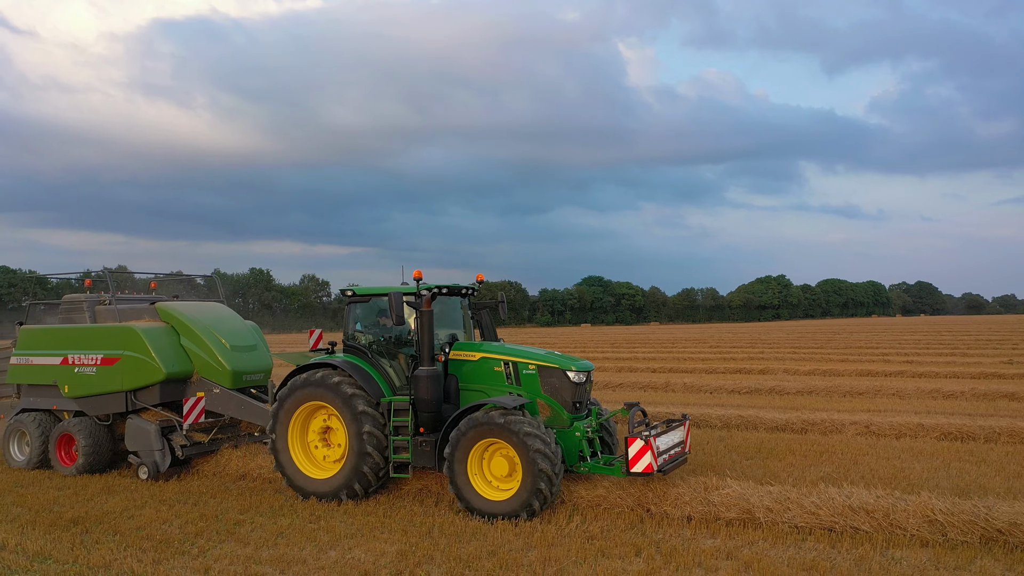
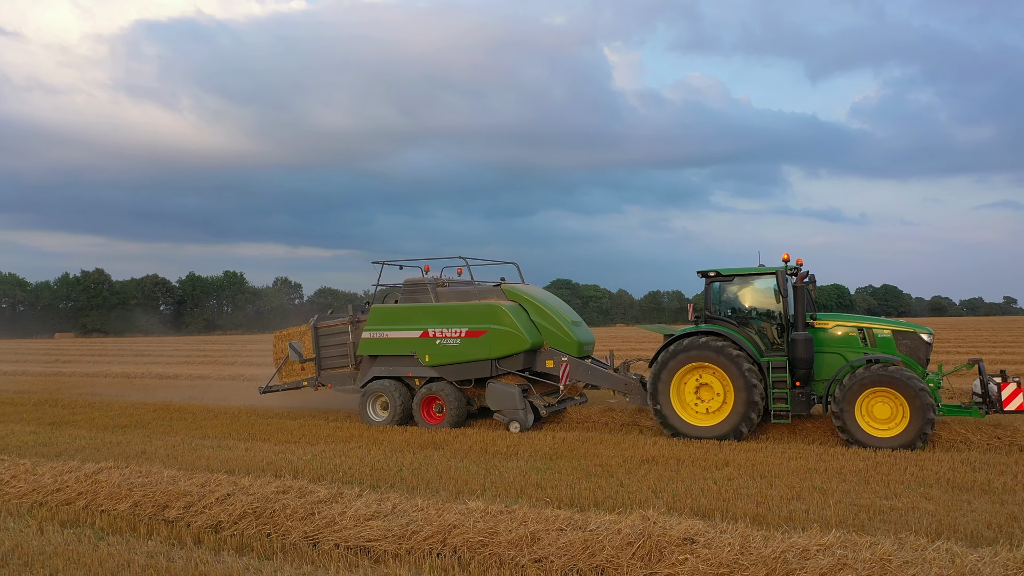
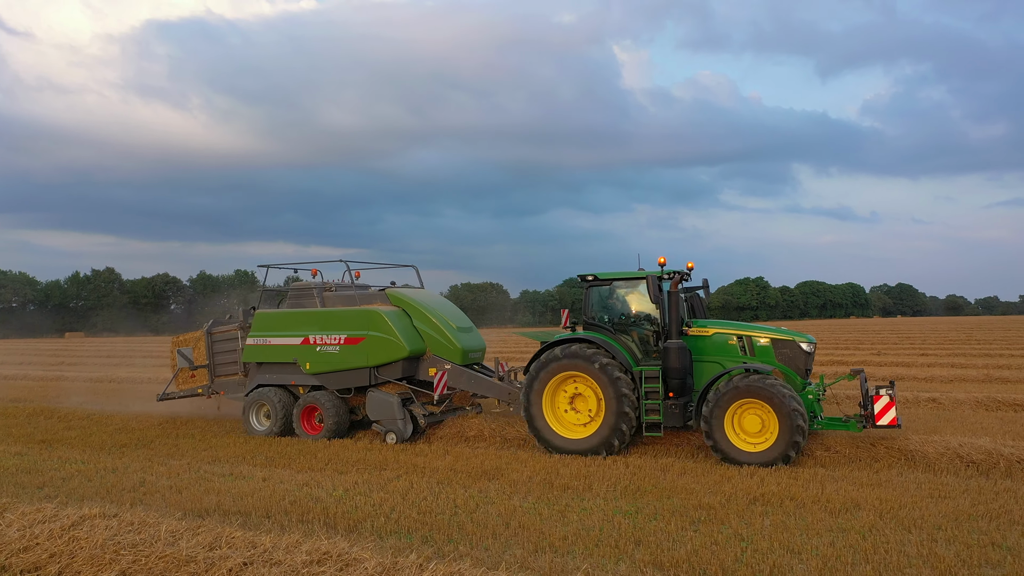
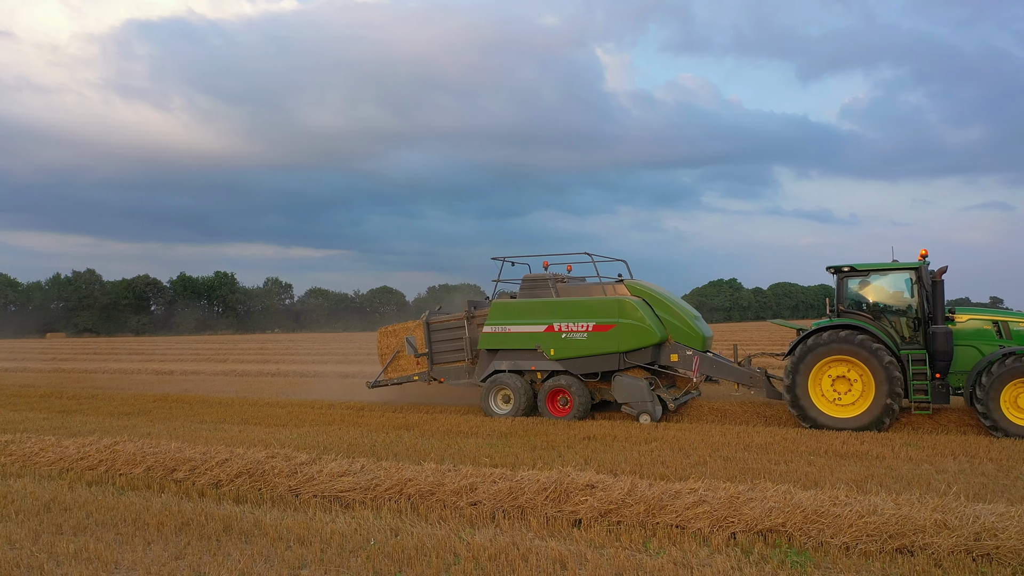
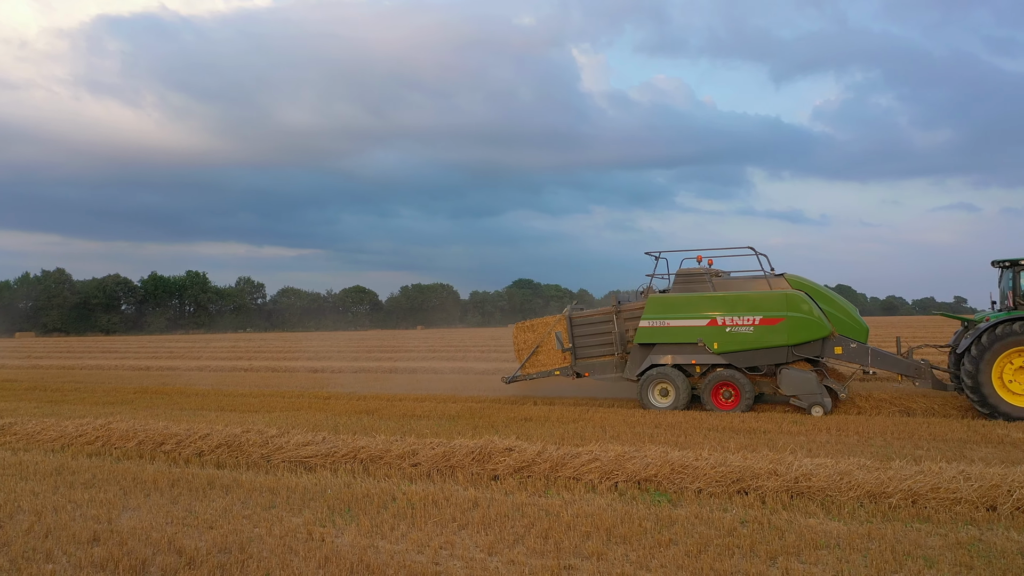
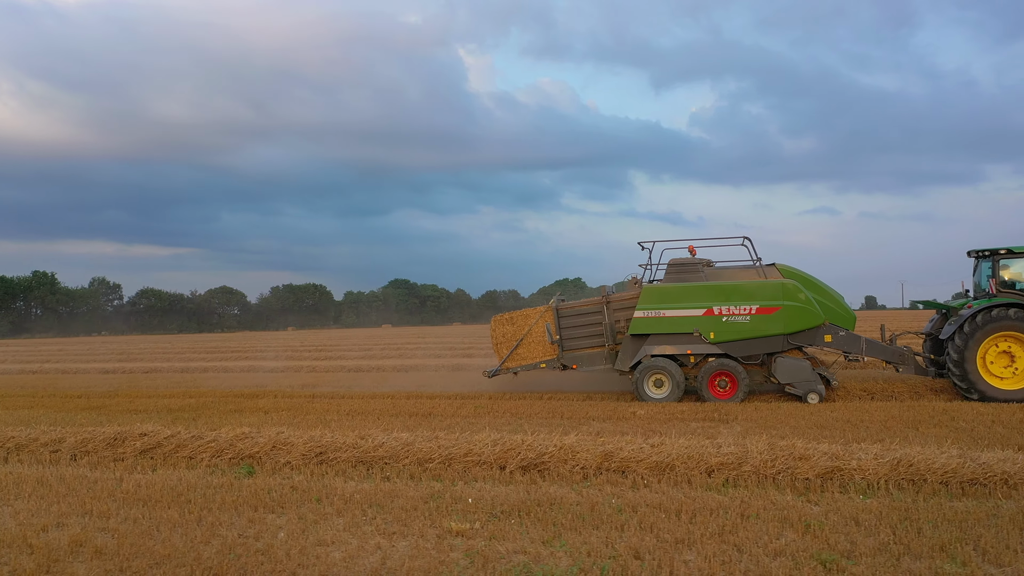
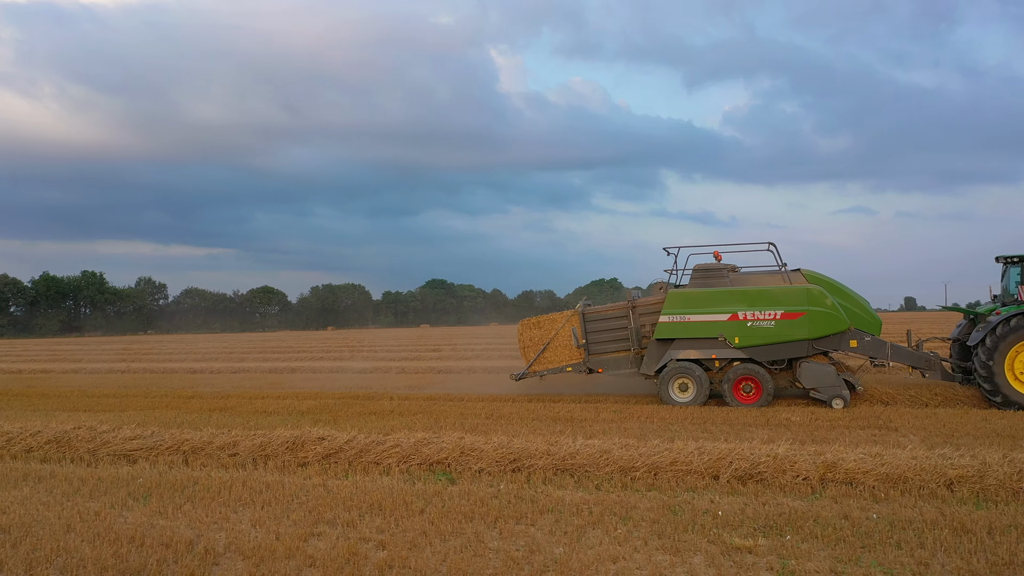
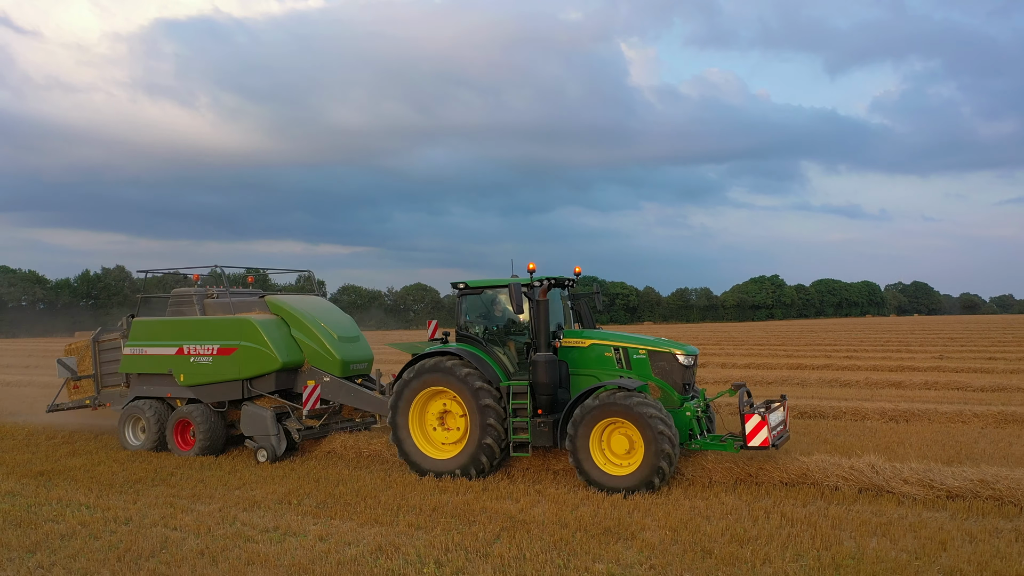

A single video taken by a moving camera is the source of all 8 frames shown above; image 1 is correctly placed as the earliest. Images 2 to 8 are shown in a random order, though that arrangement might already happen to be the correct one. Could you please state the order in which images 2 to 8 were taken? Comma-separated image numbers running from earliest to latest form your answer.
8, 3, 2, 4, 5, 7, 6
